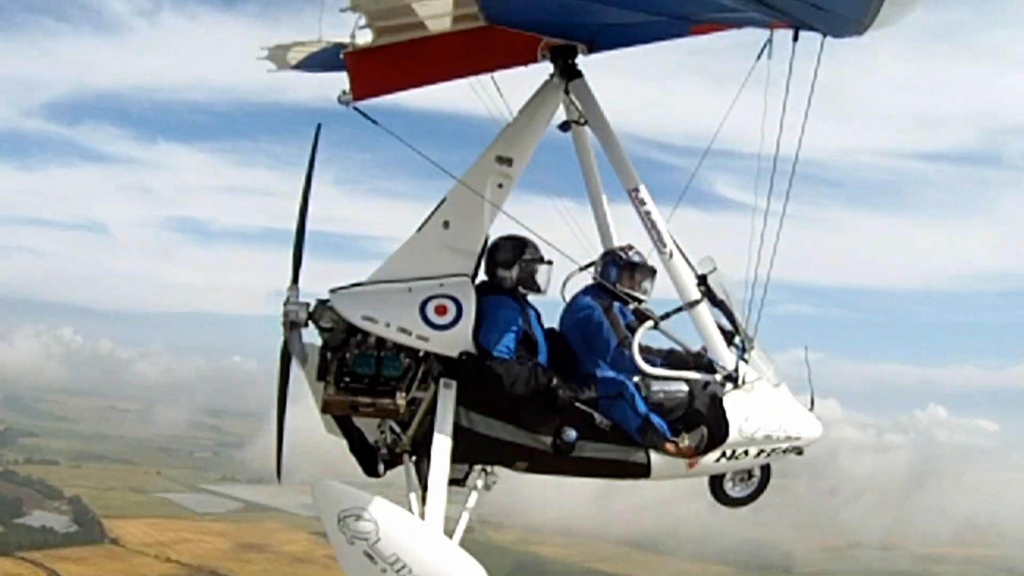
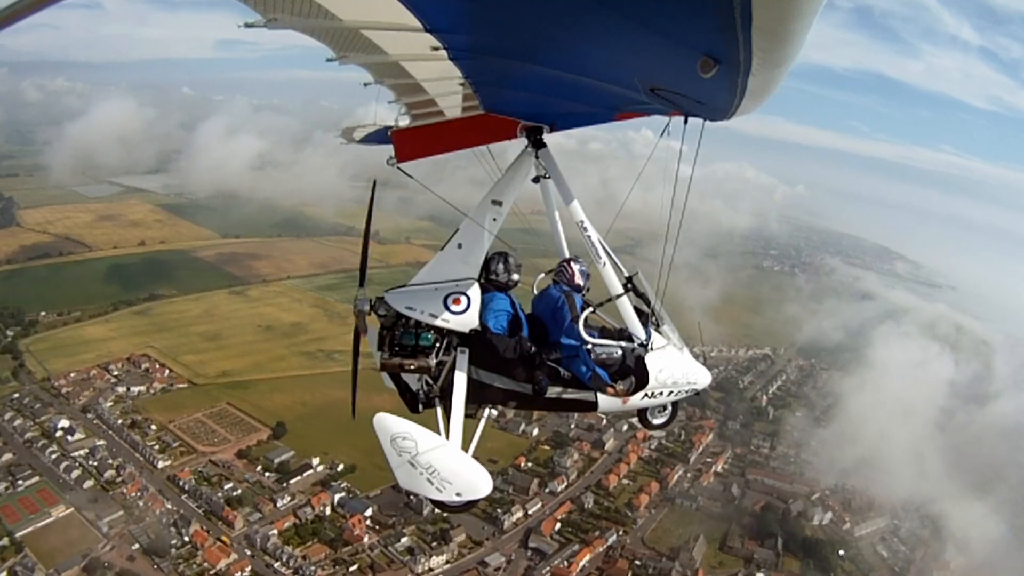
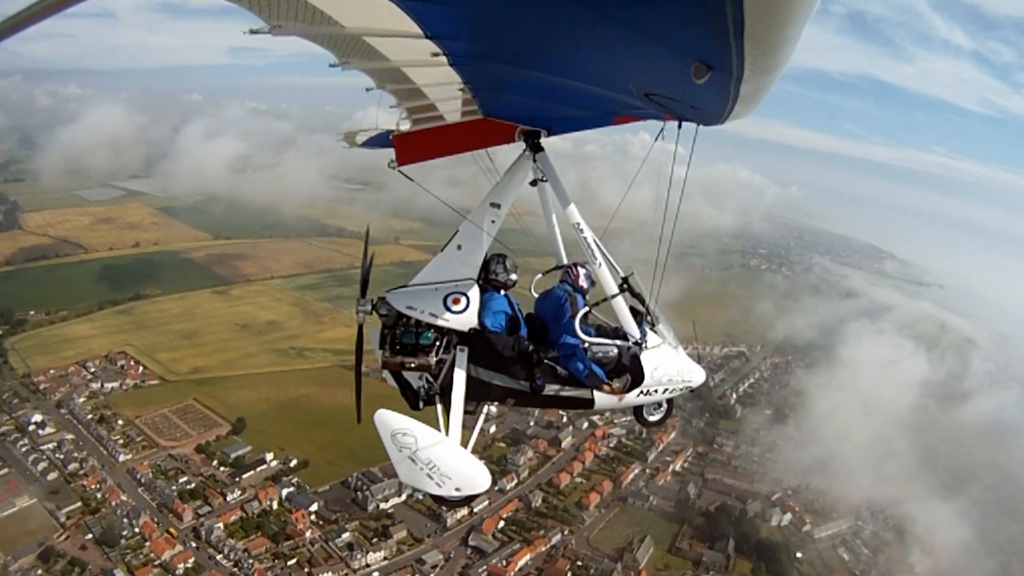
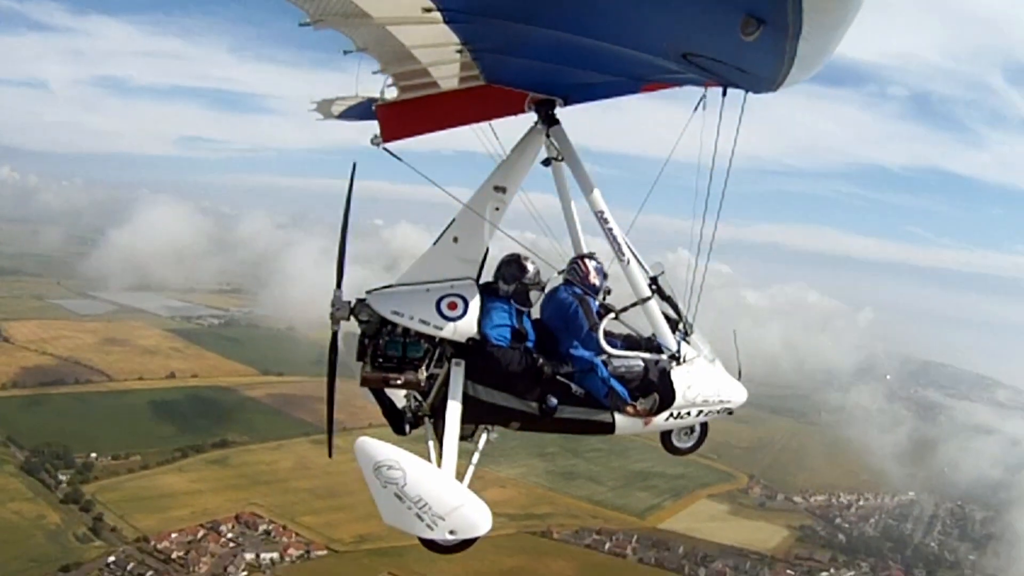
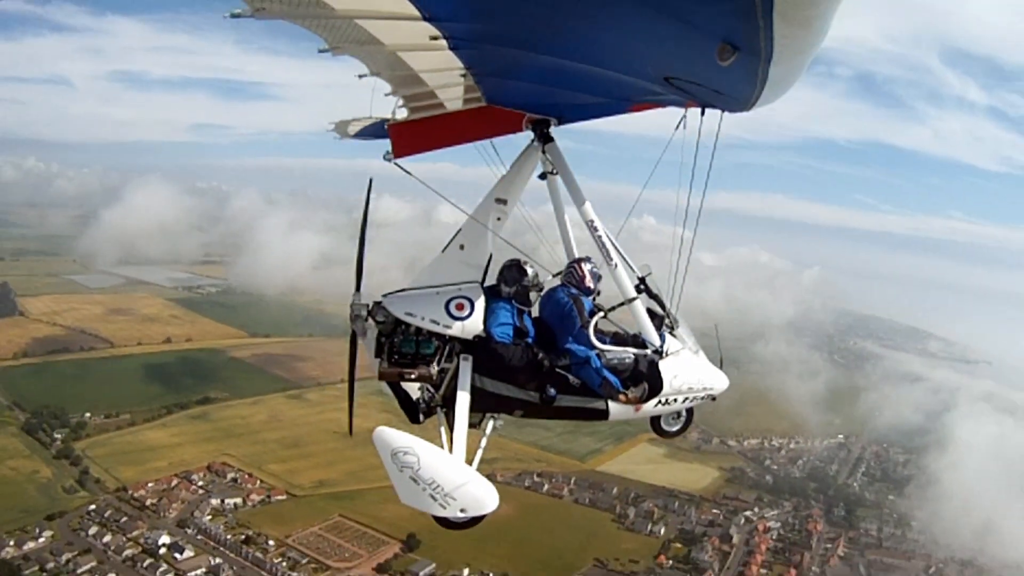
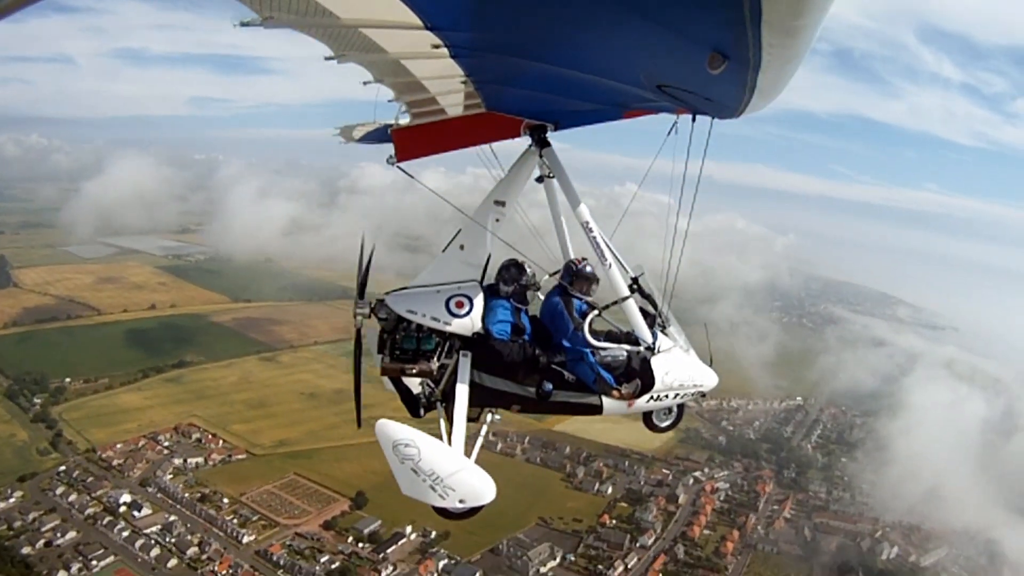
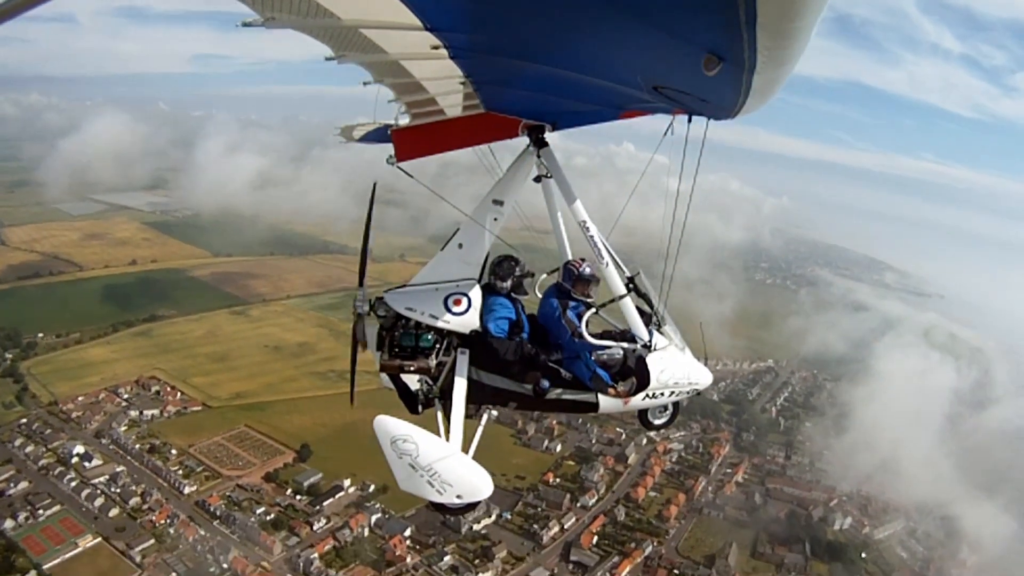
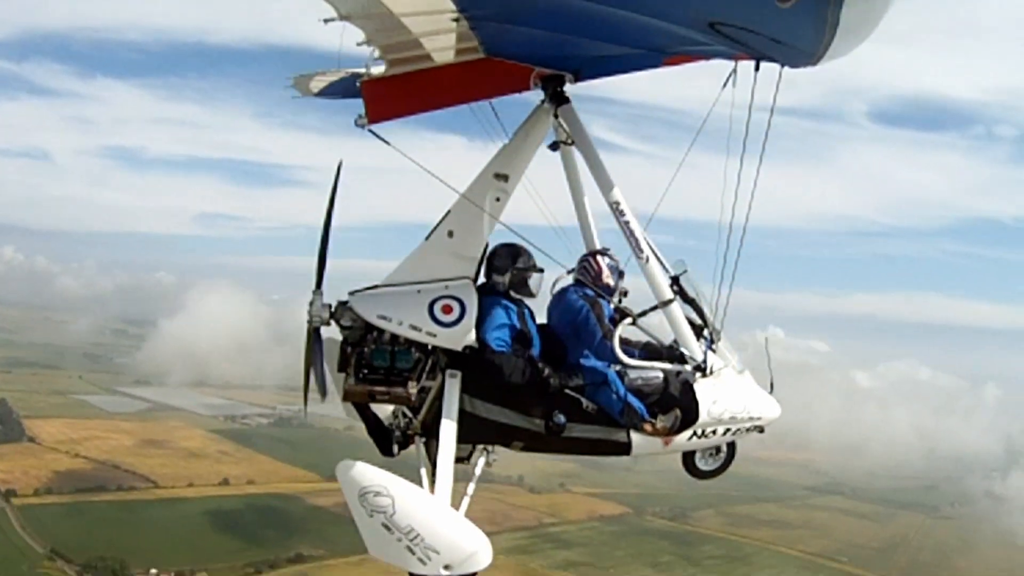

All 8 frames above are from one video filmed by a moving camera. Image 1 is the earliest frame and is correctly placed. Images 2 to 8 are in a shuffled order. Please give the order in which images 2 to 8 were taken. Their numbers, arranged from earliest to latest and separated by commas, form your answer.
8, 4, 5, 6, 7, 2, 3
